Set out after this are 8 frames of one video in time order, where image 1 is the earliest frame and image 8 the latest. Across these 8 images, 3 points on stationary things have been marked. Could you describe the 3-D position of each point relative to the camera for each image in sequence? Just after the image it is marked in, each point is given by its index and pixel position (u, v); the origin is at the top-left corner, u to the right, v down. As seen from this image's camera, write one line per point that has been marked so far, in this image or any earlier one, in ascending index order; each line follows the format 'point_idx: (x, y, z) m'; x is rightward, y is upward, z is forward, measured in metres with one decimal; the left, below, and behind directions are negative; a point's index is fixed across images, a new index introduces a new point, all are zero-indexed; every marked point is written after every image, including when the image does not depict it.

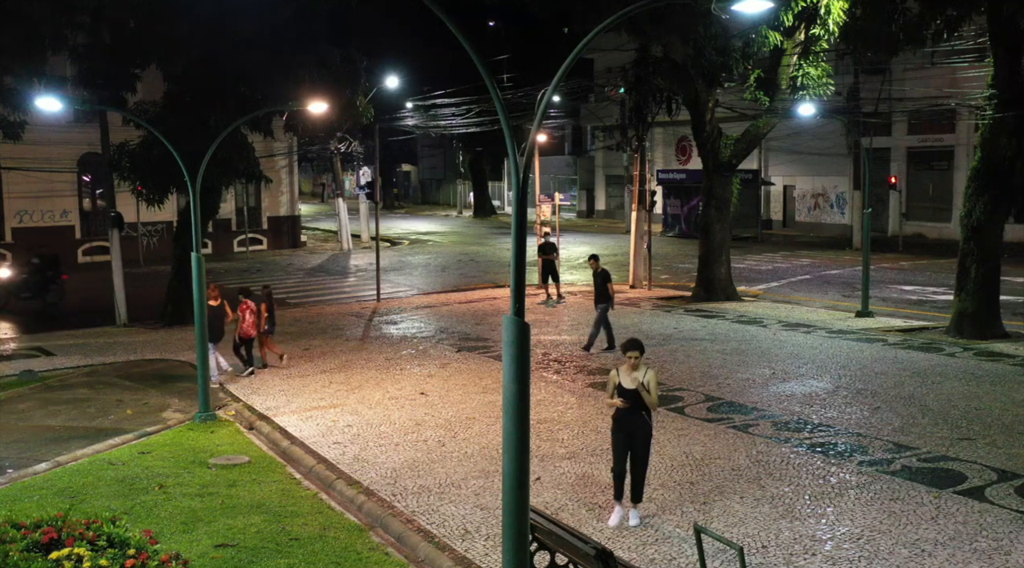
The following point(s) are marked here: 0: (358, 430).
0: (-1.9, -1.8, +12.0) m
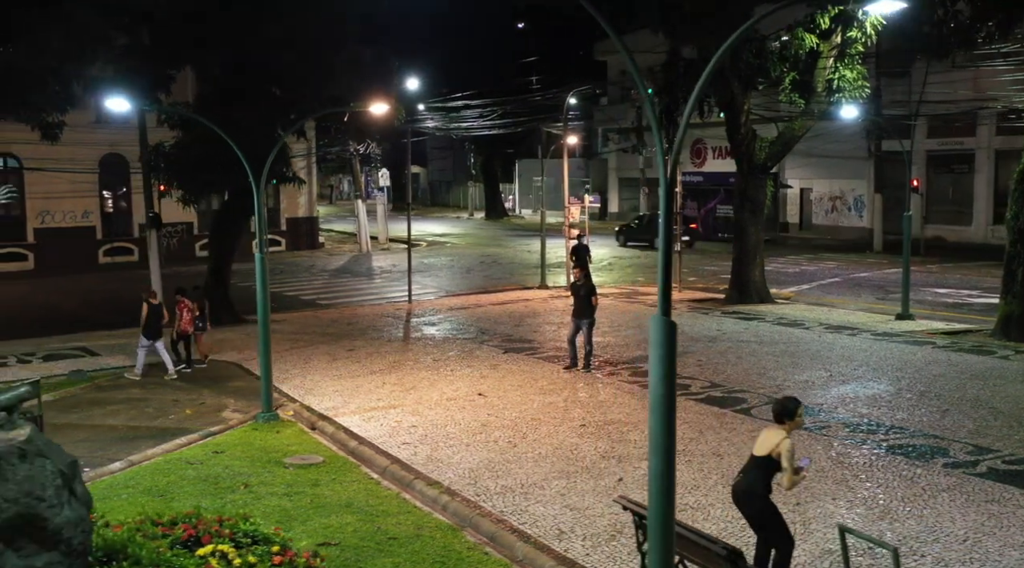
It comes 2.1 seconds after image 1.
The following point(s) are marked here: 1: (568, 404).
0: (-1.1, -1.8, +12.0) m
1: (+0.8, -1.6, +12.9) m
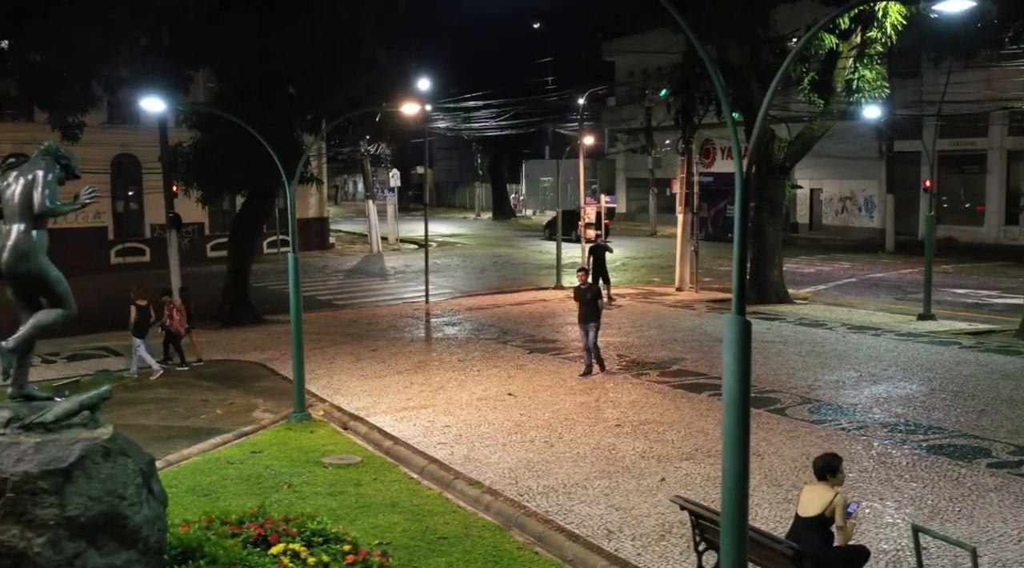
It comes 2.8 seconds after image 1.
0: (-0.7, -1.8, +12.0) m
1: (+1.2, -1.6, +12.9) m
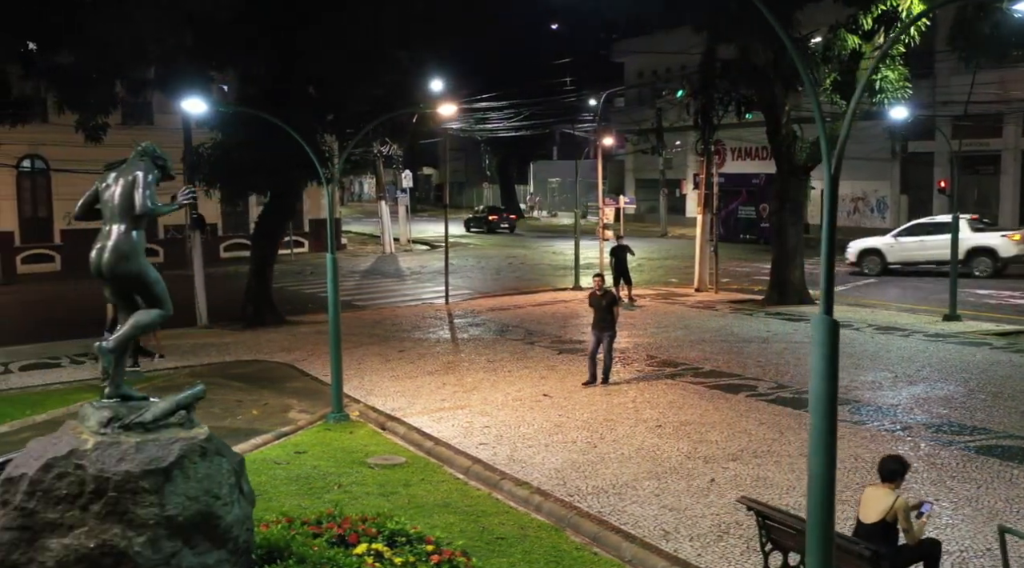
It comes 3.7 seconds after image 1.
0: (-0.2, -1.8, +12.0) m
1: (+1.7, -1.6, +12.9) m
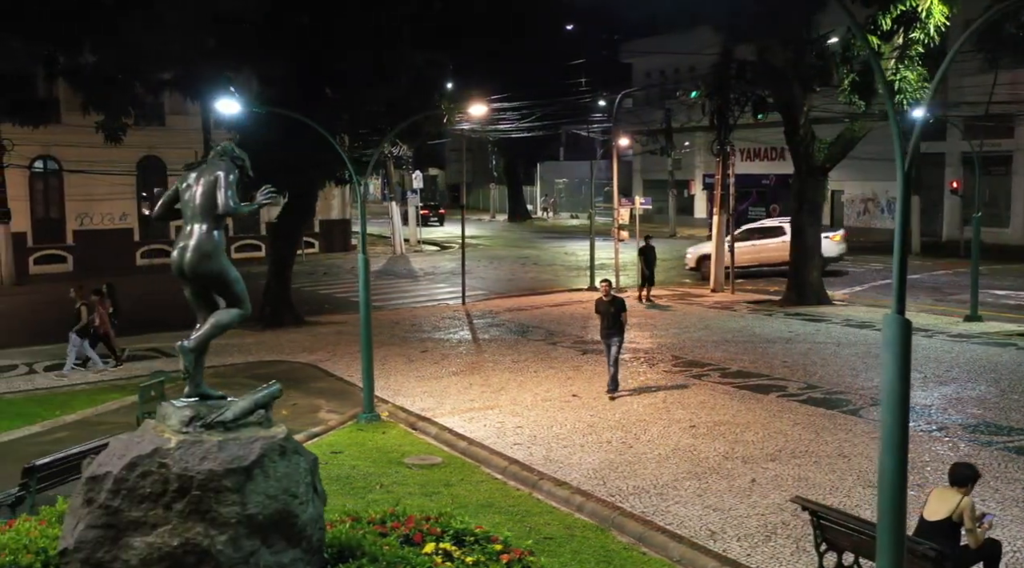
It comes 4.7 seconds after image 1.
0: (+0.2, -1.8, +12.1) m
1: (+2.1, -1.6, +12.9) m
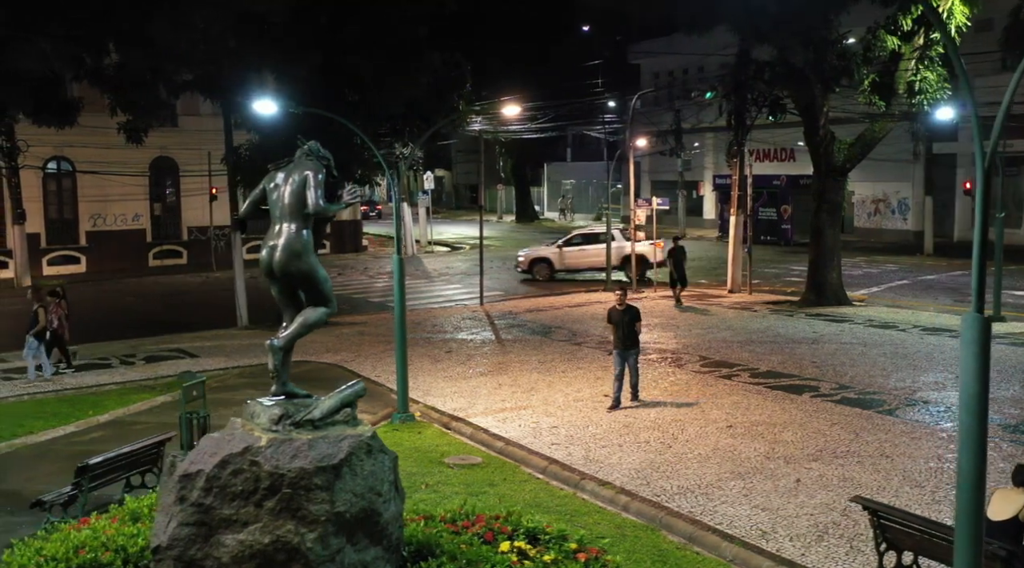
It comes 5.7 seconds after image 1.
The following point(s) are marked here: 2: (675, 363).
0: (+0.7, -1.8, +12.1) m
1: (+2.5, -1.6, +12.9) m
2: (+2.7, -1.3, +16.1) m
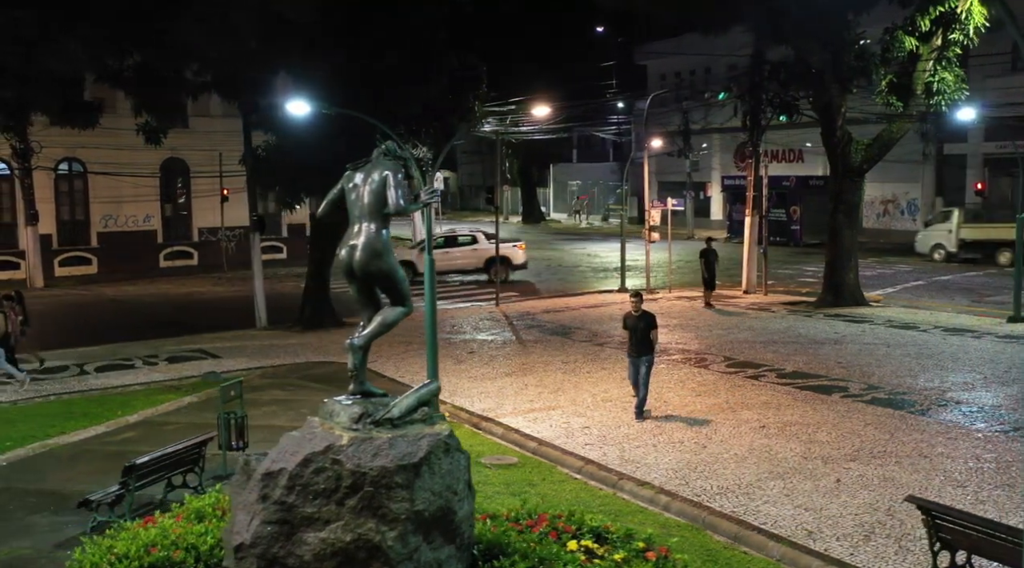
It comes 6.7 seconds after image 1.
0: (+1.1, -1.8, +12.1) m
1: (+3.0, -1.6, +12.9) m
2: (+3.1, -1.3, +16.1) m
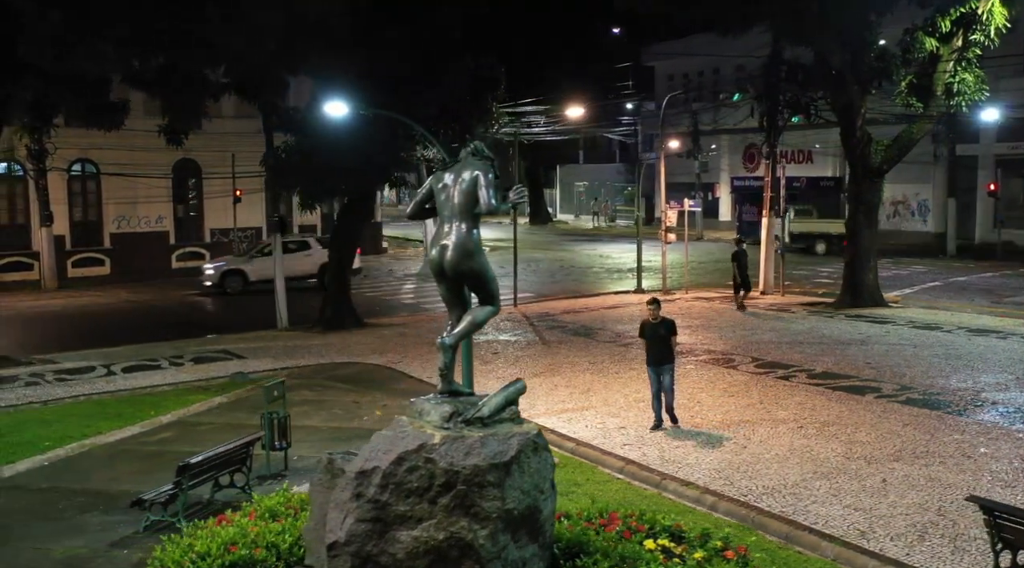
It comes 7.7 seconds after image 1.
0: (+1.5, -1.8, +12.1) m
1: (+3.4, -1.6, +12.9) m
2: (+3.6, -1.3, +16.1) m
